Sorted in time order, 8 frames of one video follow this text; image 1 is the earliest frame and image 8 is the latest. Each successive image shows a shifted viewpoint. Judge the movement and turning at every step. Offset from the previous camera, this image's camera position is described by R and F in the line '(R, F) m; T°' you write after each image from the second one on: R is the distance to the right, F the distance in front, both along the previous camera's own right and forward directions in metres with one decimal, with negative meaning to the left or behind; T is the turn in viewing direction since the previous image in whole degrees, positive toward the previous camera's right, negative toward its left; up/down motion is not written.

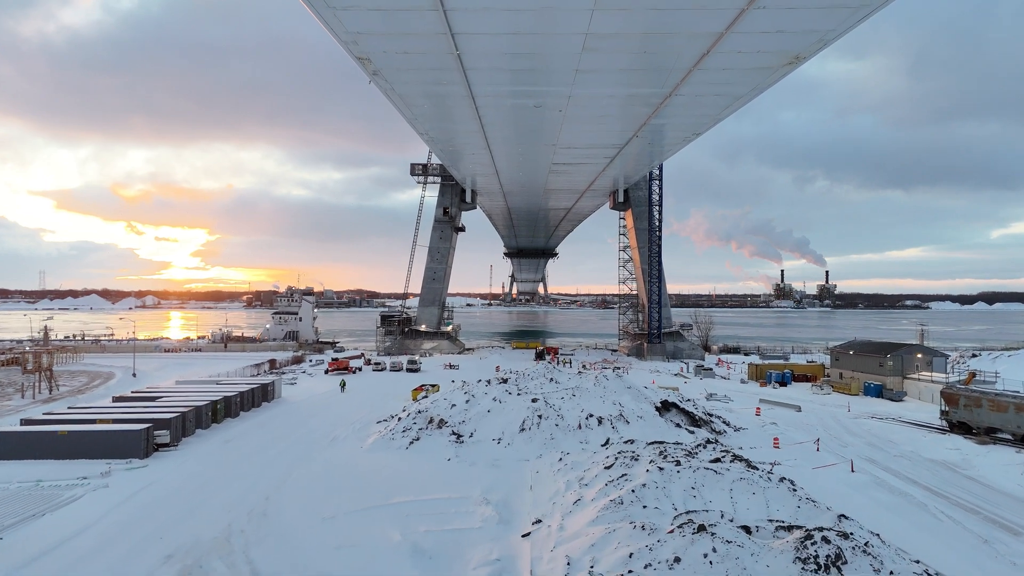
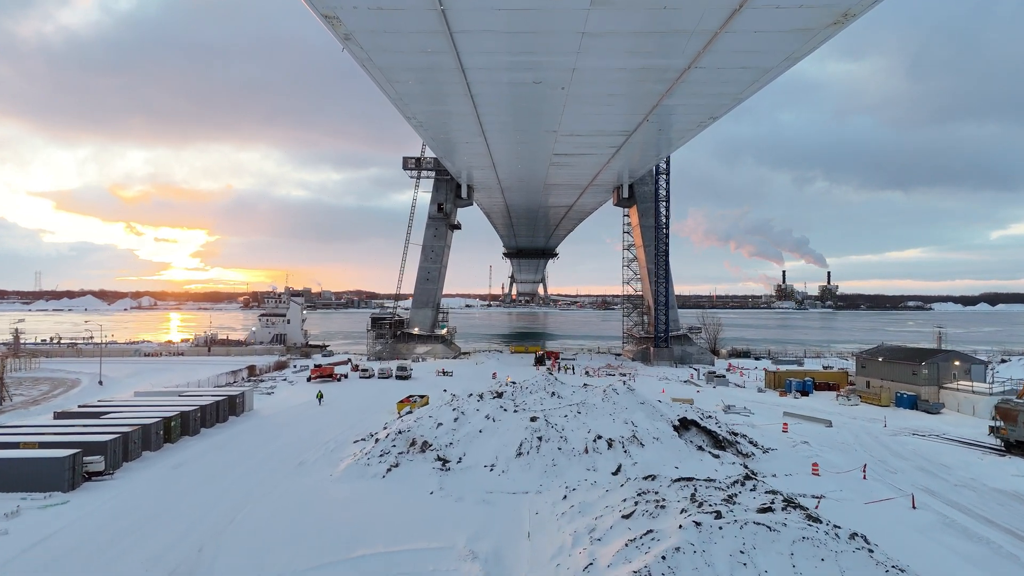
(+0.1, +1.9) m; 0°
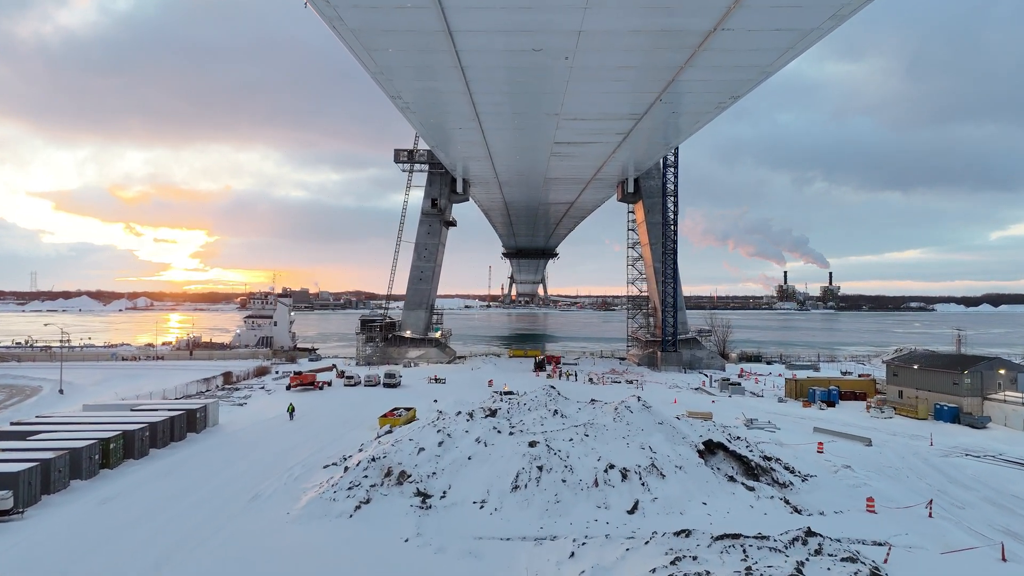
(+0.1, +1.9) m; 0°
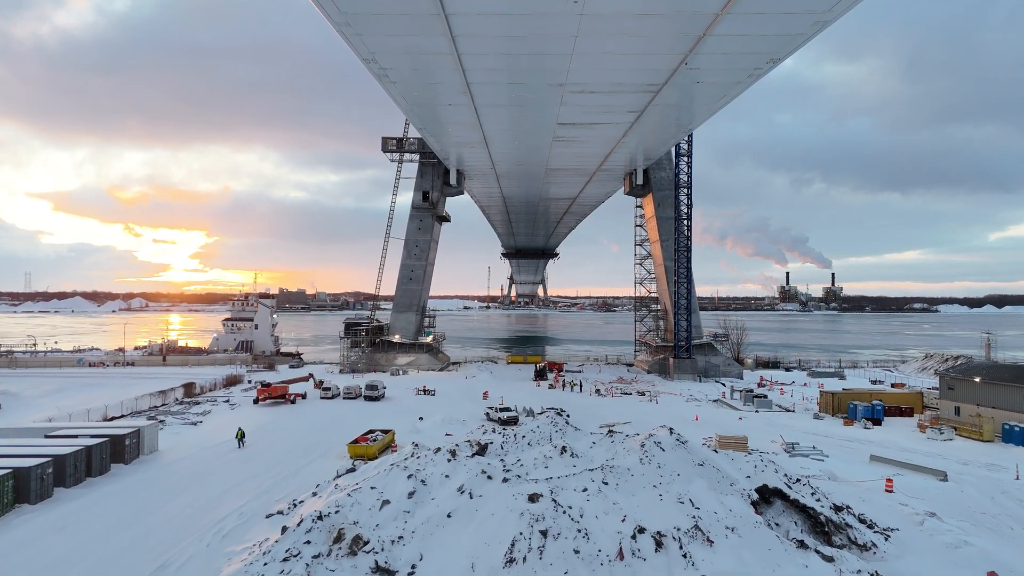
(+0.1, +2.6) m; 0°
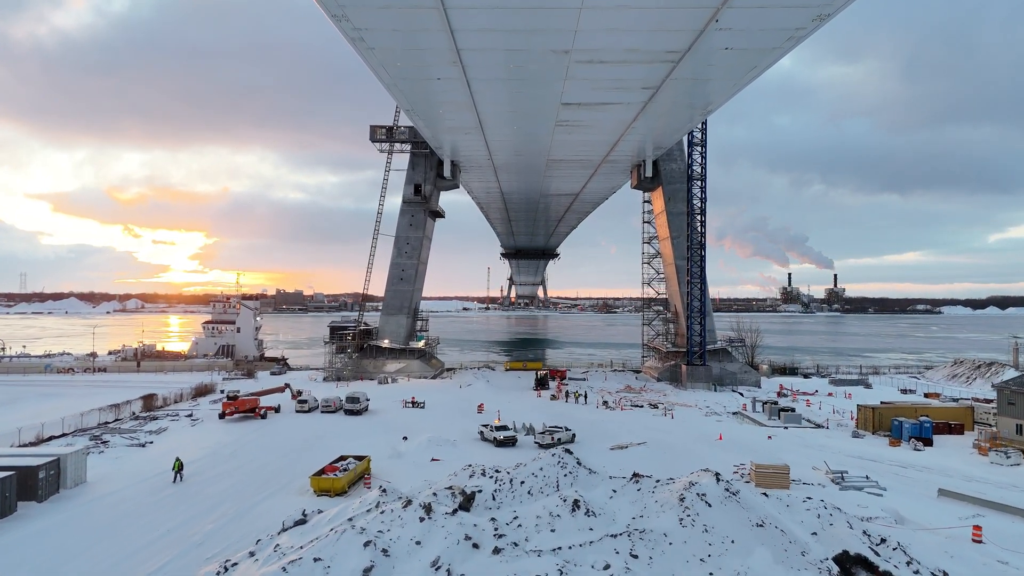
(+0.1, +2.2) m; 0°
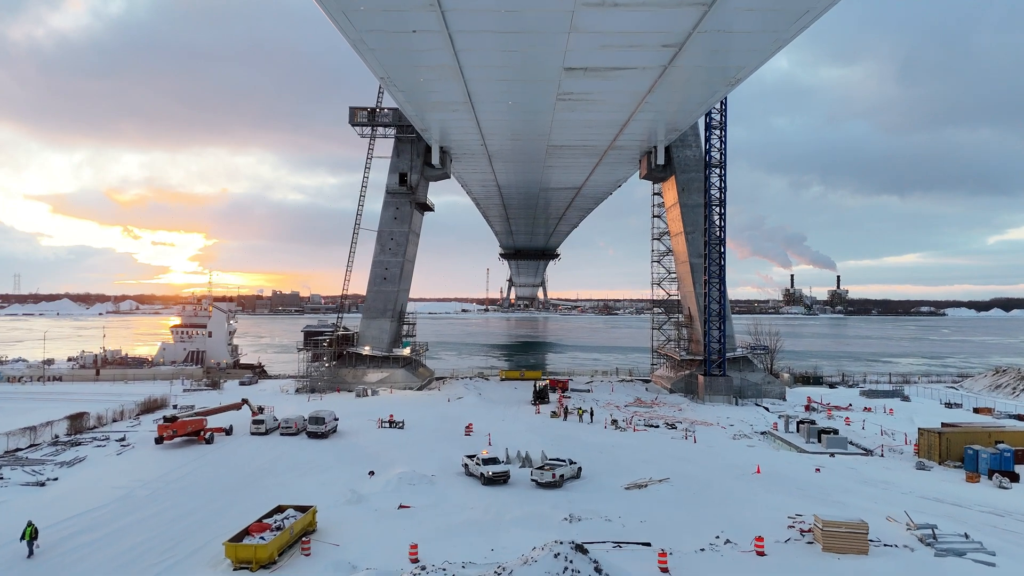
(+0.2, +2.8) m; 0°
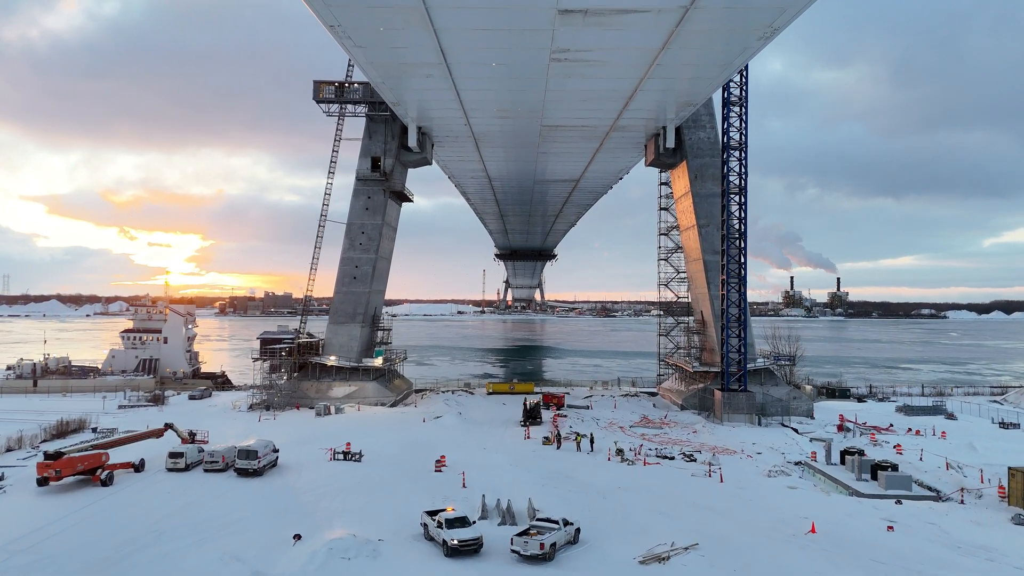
(+0.4, +3.0) m; 0°
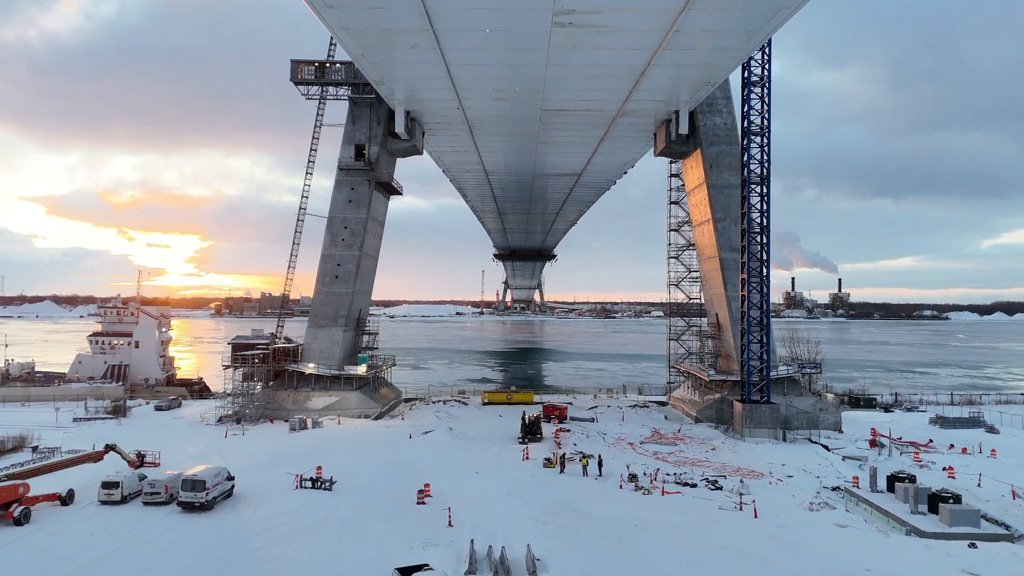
(+0.1, +1.9) m; 0°
